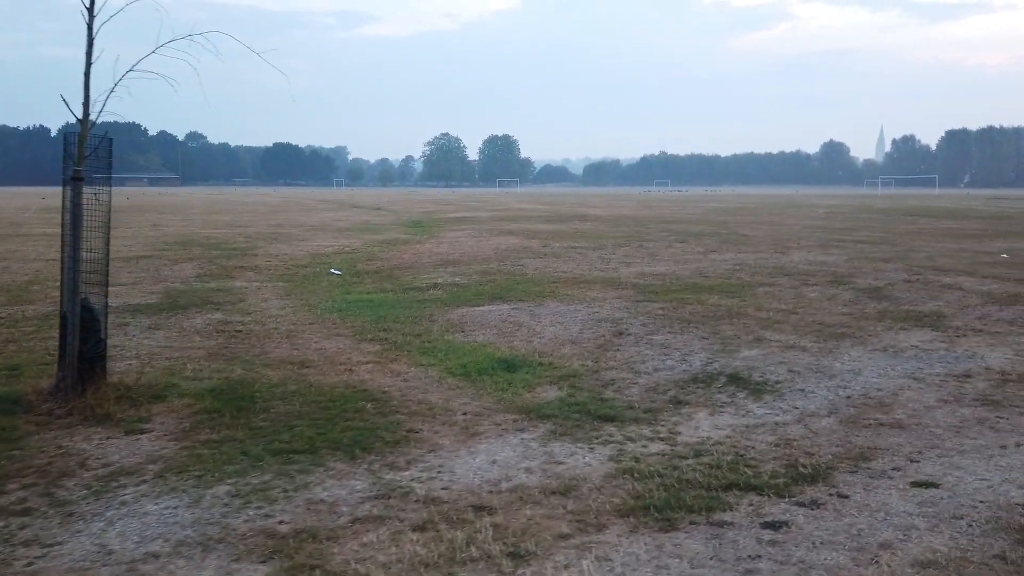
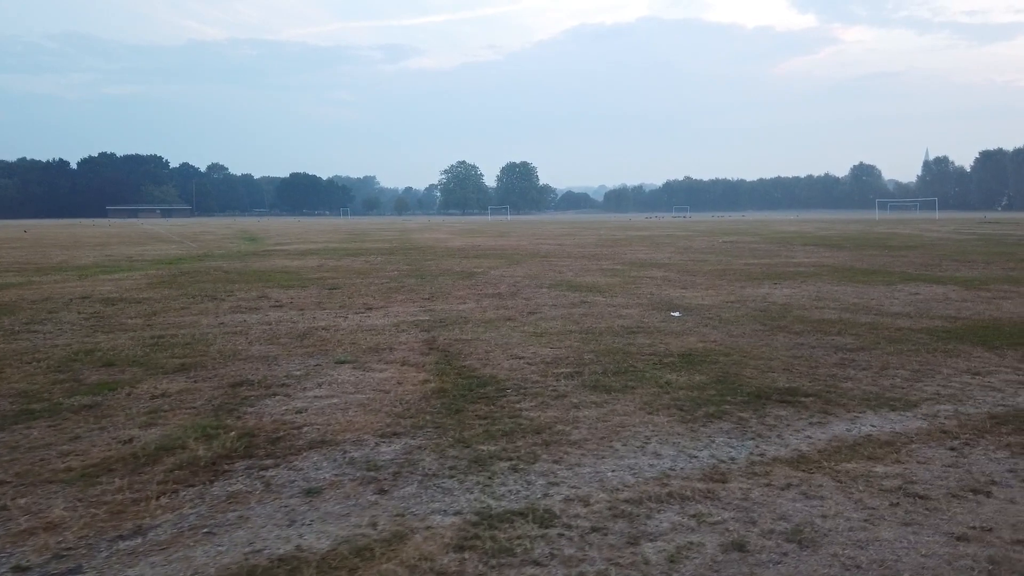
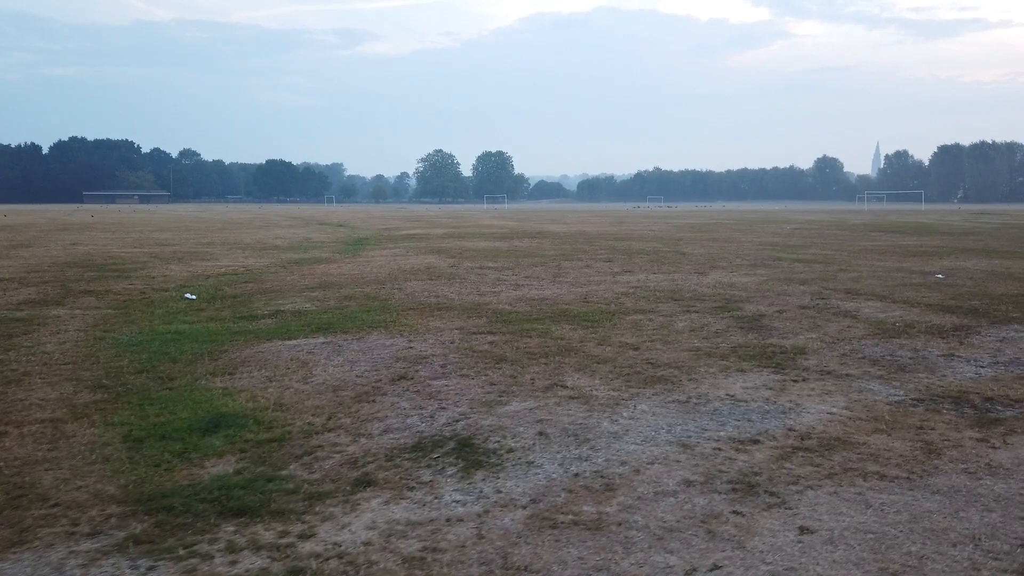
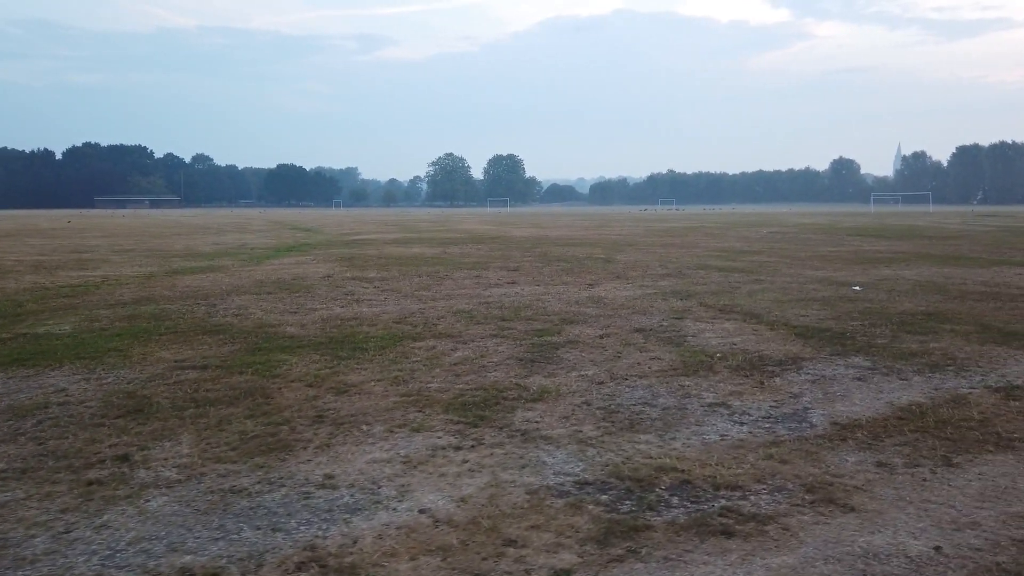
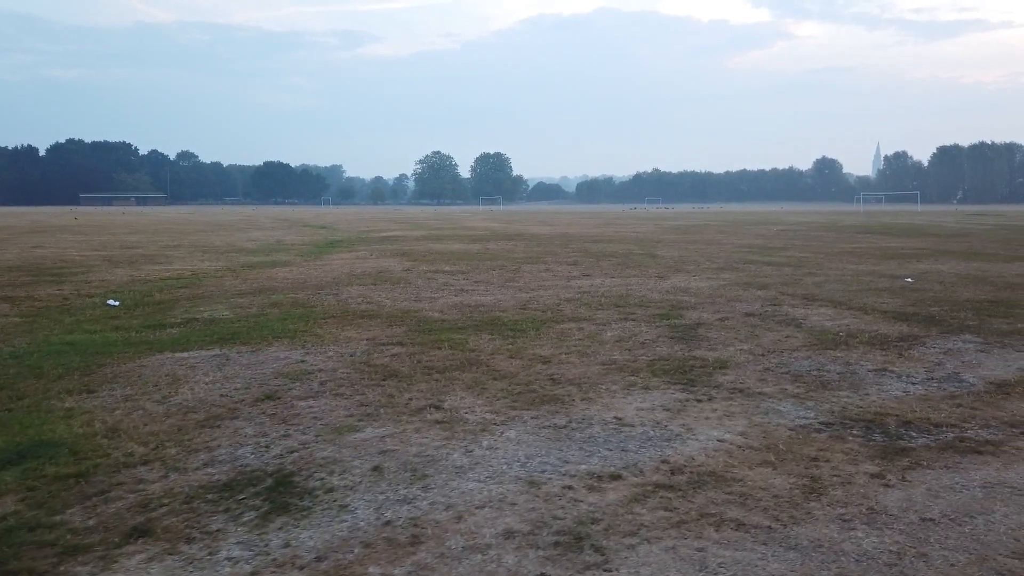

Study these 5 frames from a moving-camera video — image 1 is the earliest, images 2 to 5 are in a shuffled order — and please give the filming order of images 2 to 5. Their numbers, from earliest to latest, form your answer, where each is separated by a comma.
3, 5, 4, 2
